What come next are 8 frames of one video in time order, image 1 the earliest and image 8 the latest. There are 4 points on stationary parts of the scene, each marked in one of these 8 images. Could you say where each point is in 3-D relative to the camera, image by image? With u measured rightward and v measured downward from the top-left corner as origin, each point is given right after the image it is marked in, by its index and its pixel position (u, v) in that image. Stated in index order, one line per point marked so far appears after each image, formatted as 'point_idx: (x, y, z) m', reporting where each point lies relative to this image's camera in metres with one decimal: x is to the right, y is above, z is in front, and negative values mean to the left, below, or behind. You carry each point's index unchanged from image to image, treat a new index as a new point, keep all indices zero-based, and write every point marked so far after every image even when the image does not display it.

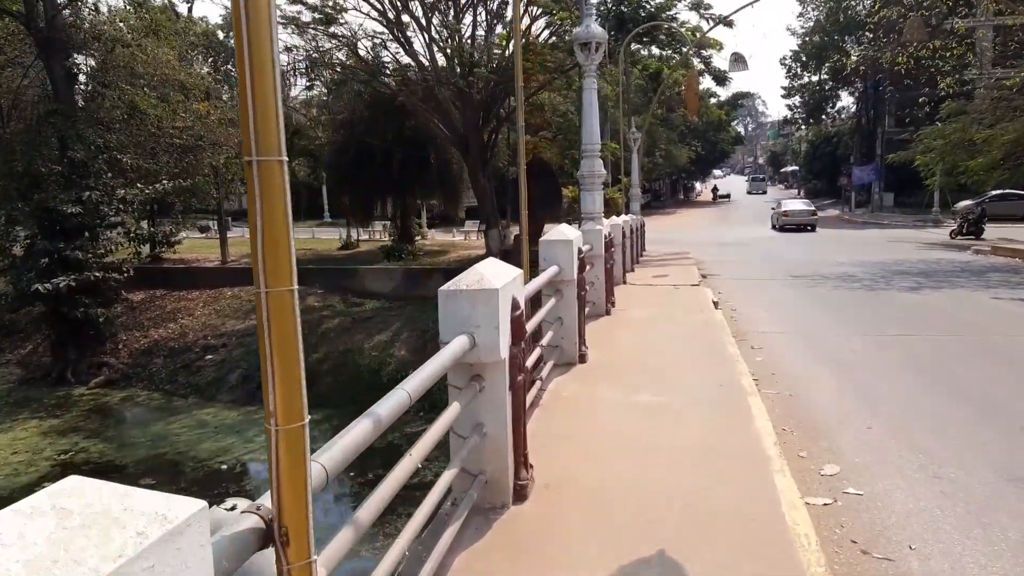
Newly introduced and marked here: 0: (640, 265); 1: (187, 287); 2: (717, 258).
0: (+2.1, +0.3, +11.6) m
1: (-8.8, 0.0, +18.4) m
2: (+4.7, +0.7, +15.6) m
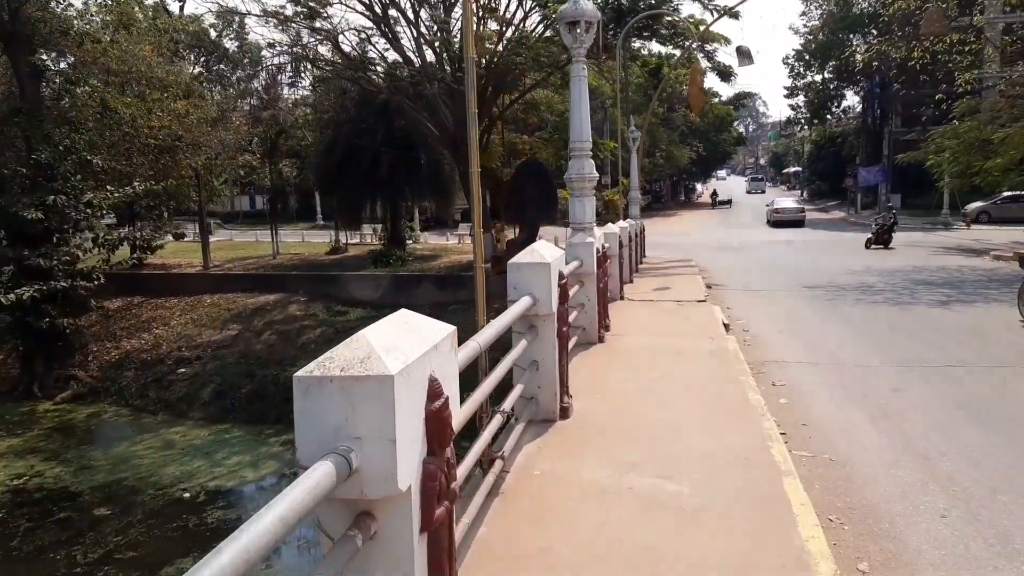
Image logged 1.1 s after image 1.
0: (+2.0, +0.2, +10.7) m
1: (-8.9, -0.1, +17.6) m
2: (+4.6, +0.5, +14.8) m
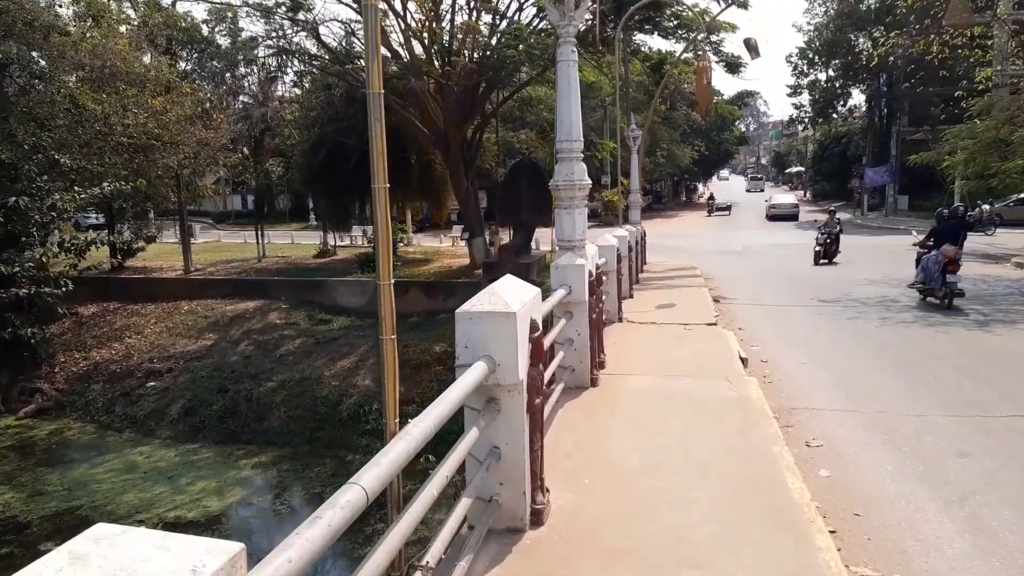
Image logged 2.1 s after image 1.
0: (+1.8, 0.0, +9.9) m
1: (-9.1, -0.3, +16.8) m
2: (+4.4, +0.3, +13.9) m
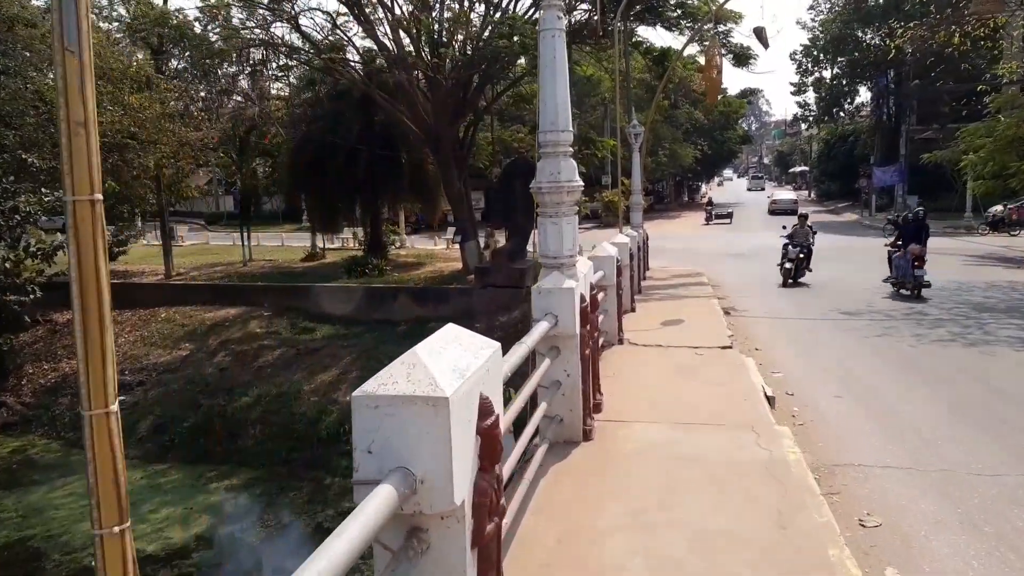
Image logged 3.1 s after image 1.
0: (+1.7, -0.1, +9.1) m
1: (-9.2, -0.4, +16.0) m
2: (+4.3, +0.2, +13.1) m
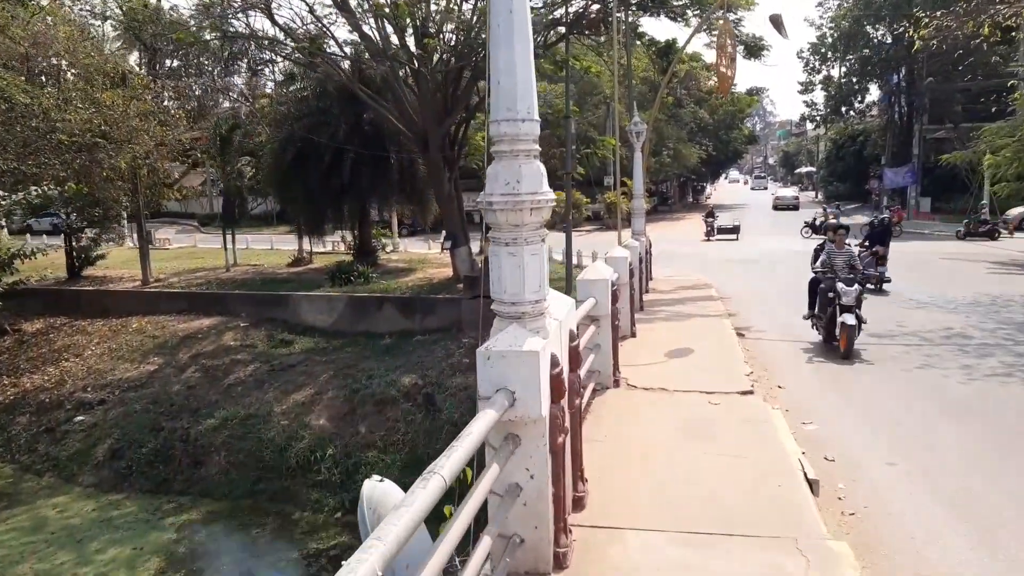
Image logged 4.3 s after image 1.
0: (+1.6, -0.3, +8.2) m
1: (-9.3, -0.6, +15.2) m
2: (+4.2, 0.0, +12.2) m
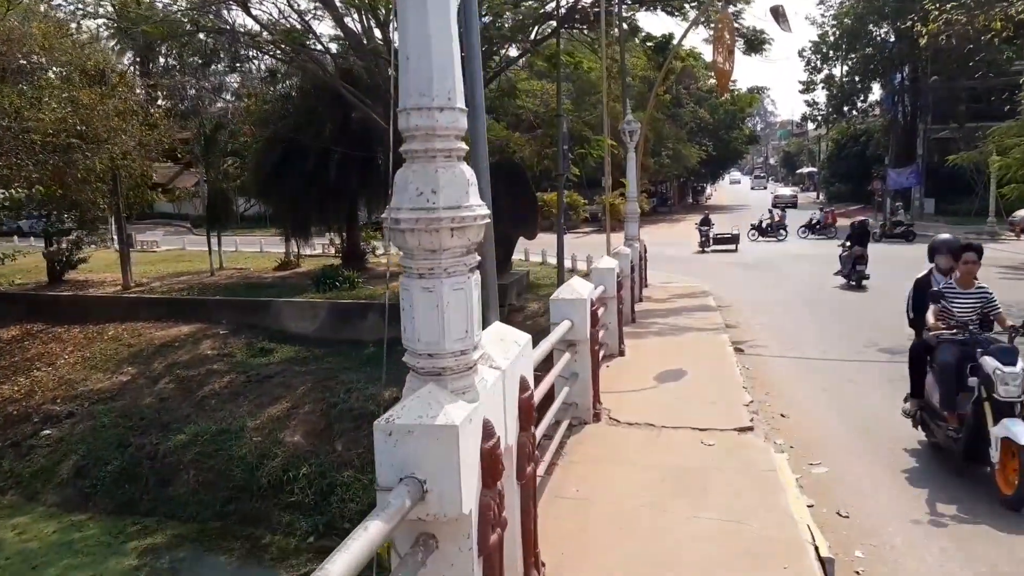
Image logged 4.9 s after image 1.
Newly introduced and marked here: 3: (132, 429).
0: (+1.4, -0.4, +7.7) m
1: (-9.5, -0.7, +14.6) m
2: (+4.0, -0.1, +11.7) m
3: (-5.5, -2.0, +9.9) m
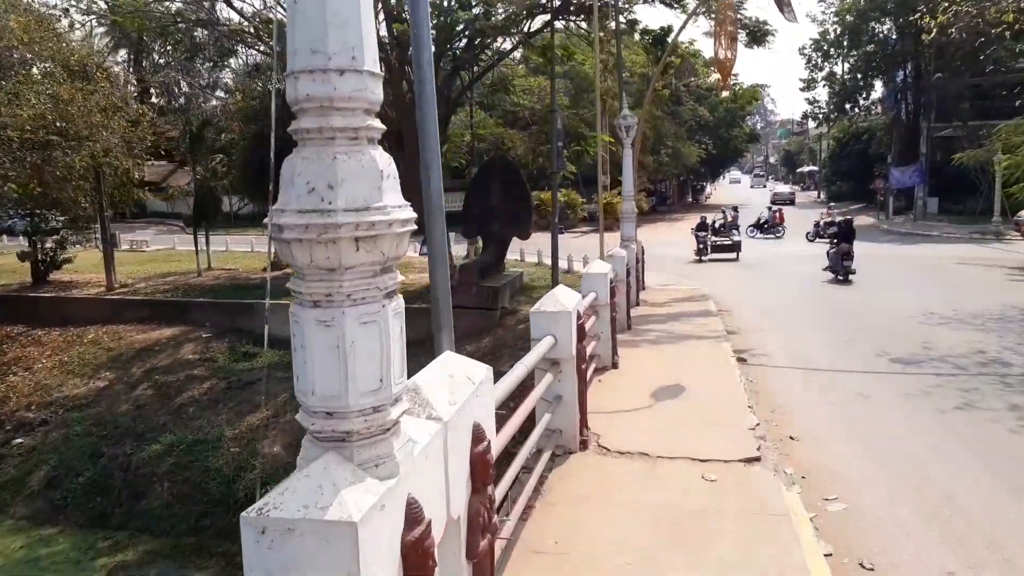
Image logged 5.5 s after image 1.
0: (+1.3, -0.4, +7.2) m
1: (-9.6, -0.7, +14.2) m
2: (+3.9, -0.1, +11.3) m
3: (-5.6, -2.1, +9.5) m
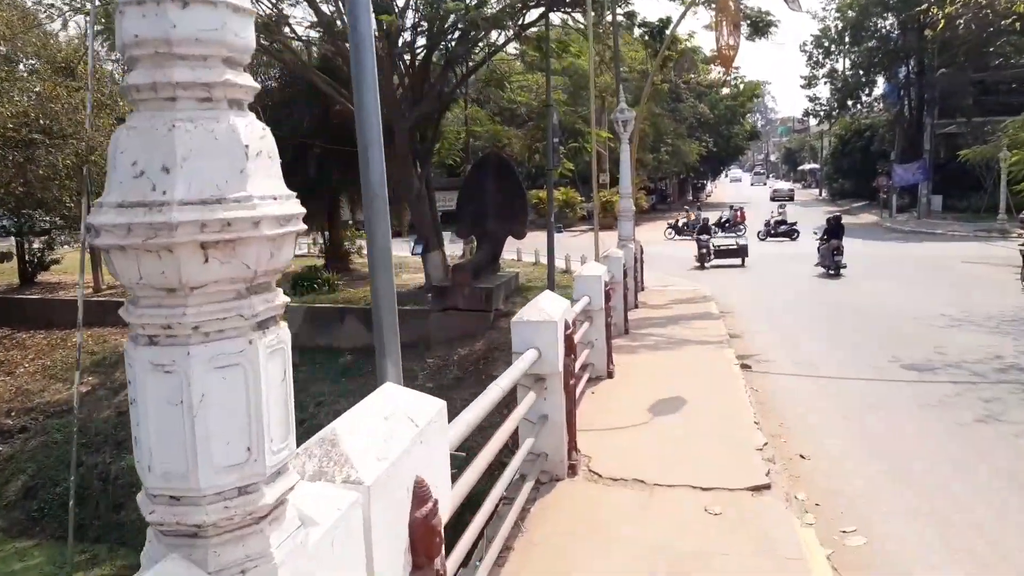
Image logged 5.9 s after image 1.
0: (+1.2, -0.5, +6.9) m
1: (-9.7, -0.8, +13.9) m
2: (+3.8, -0.1, +10.9) m
3: (-5.7, -2.1, +9.1) m
